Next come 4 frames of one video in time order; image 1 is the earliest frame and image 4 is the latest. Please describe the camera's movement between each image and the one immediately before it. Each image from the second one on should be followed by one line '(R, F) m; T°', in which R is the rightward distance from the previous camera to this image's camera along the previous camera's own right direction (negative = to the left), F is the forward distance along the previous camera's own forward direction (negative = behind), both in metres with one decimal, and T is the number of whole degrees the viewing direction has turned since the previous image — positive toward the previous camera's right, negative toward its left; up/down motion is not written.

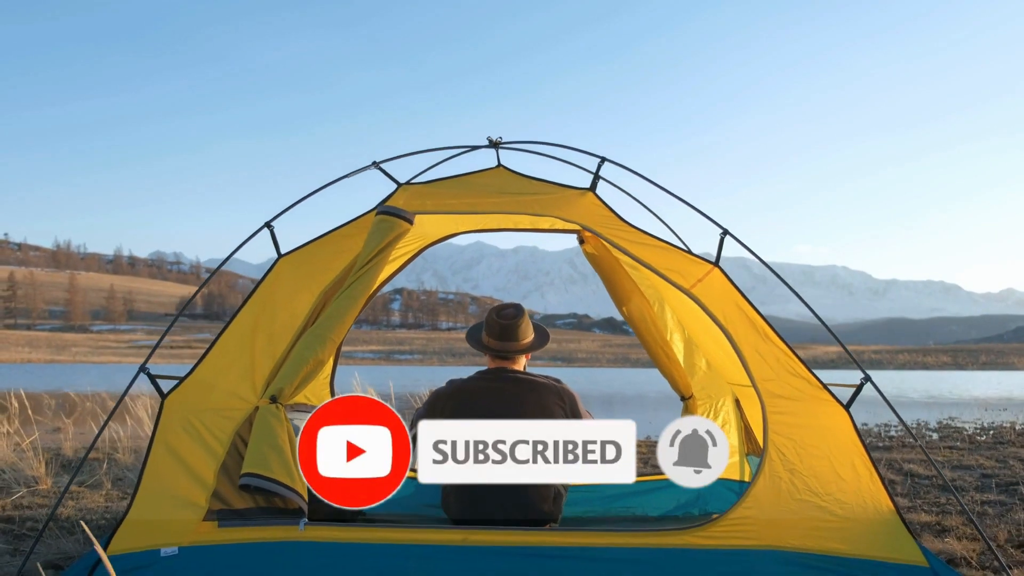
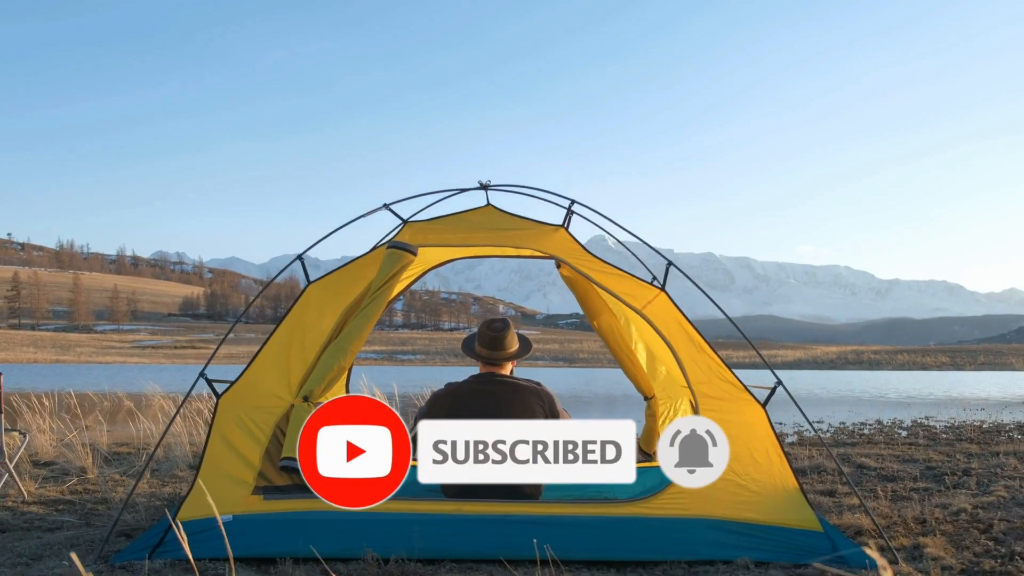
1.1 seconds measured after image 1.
(+0.1, -0.8) m; 0°
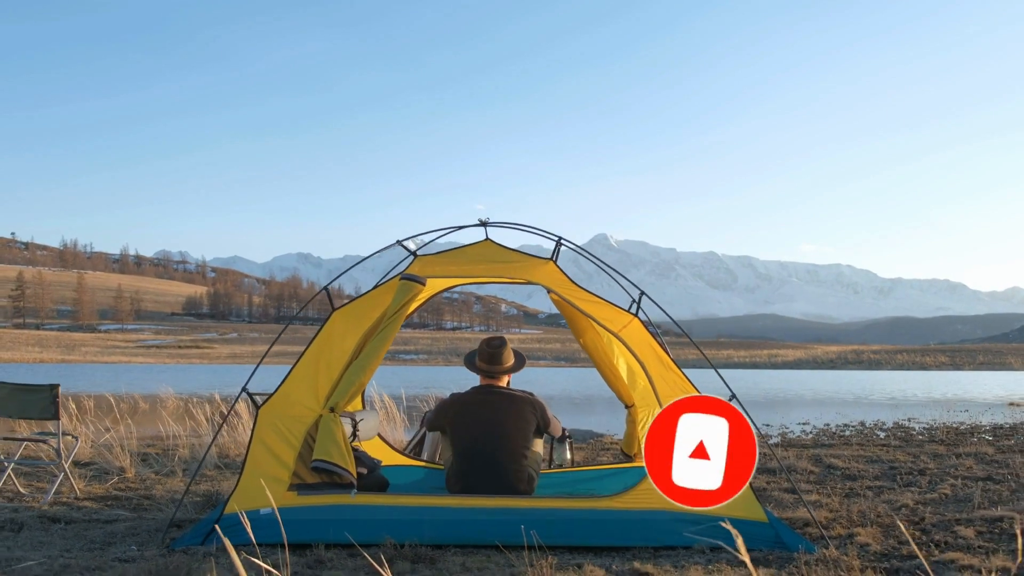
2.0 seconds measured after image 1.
(+0.1, -0.7) m; 0°
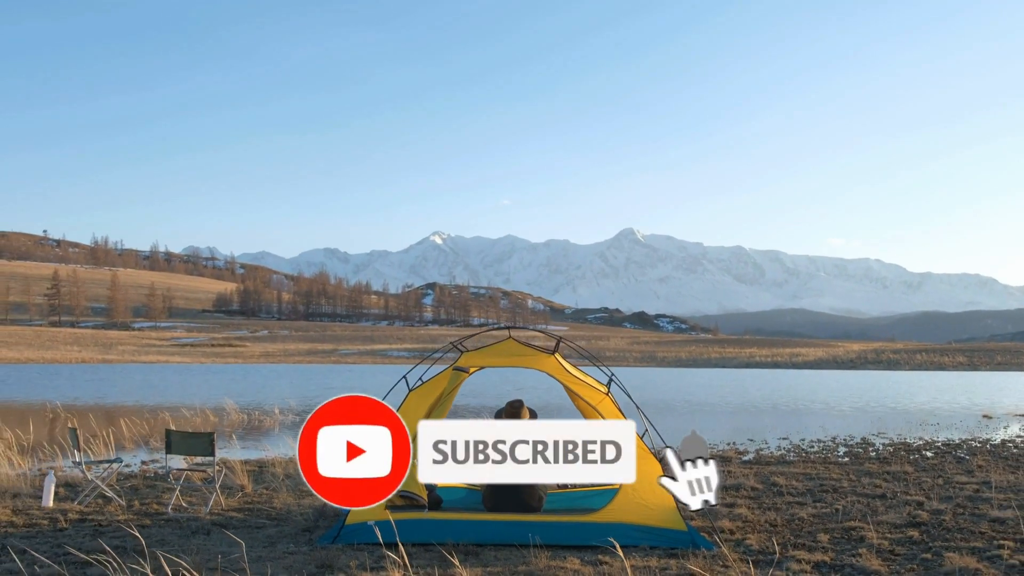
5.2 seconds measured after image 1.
(+0.1, -2.5) m; -2°
